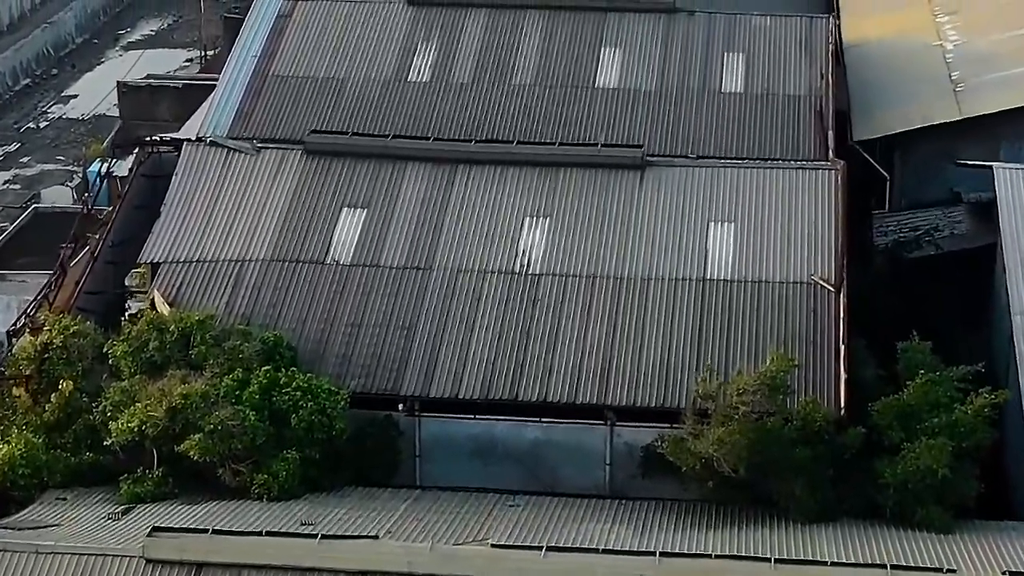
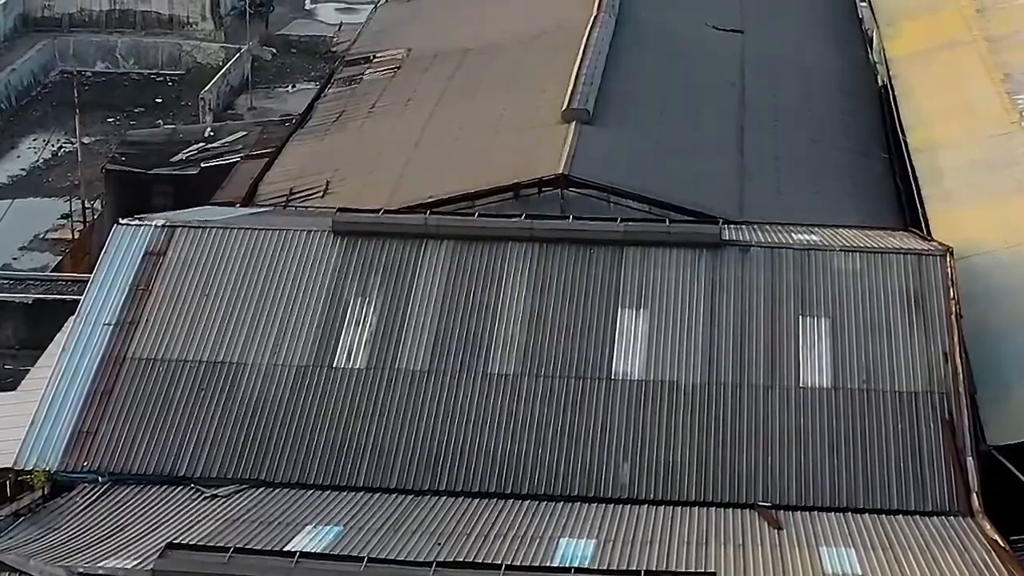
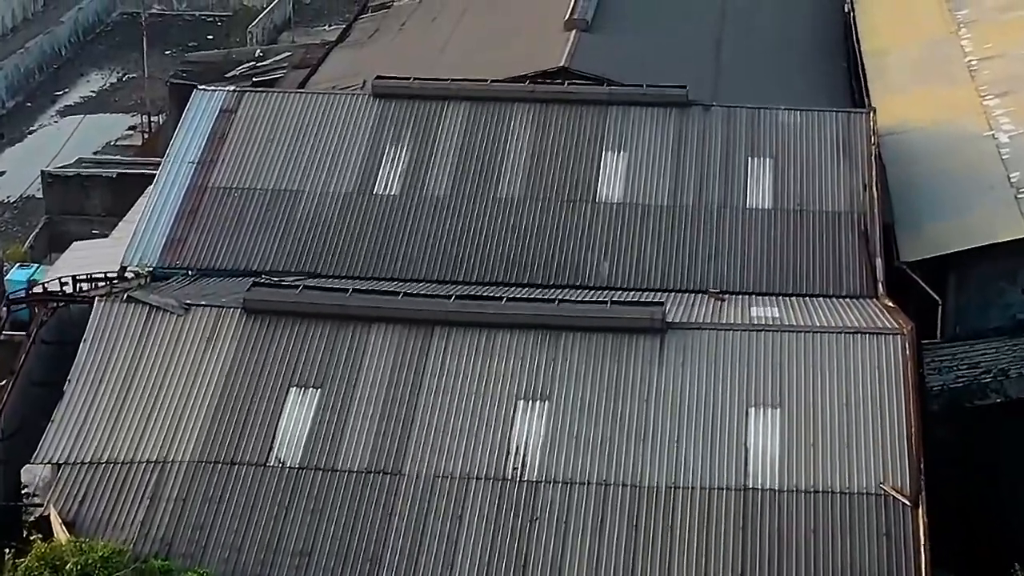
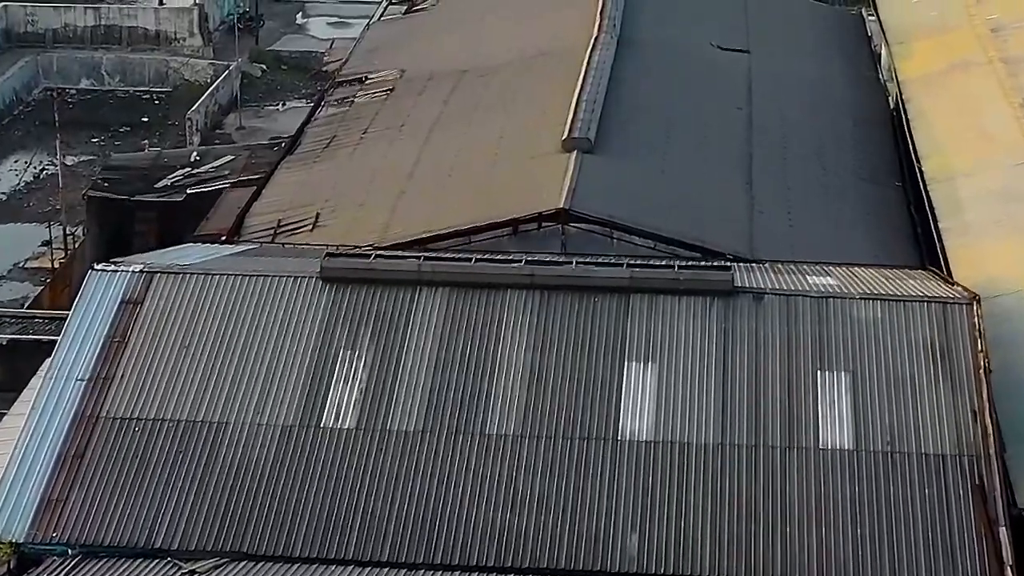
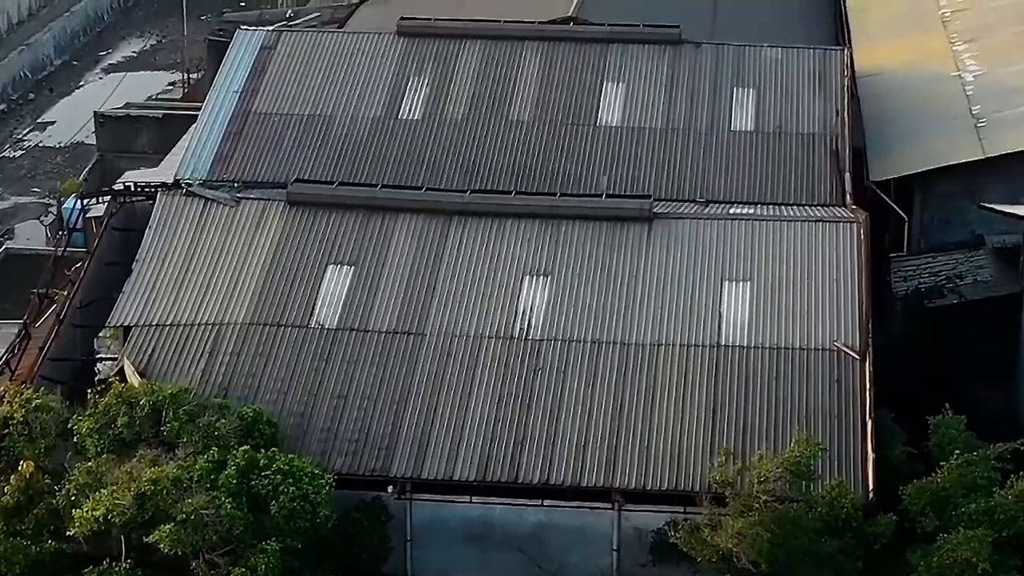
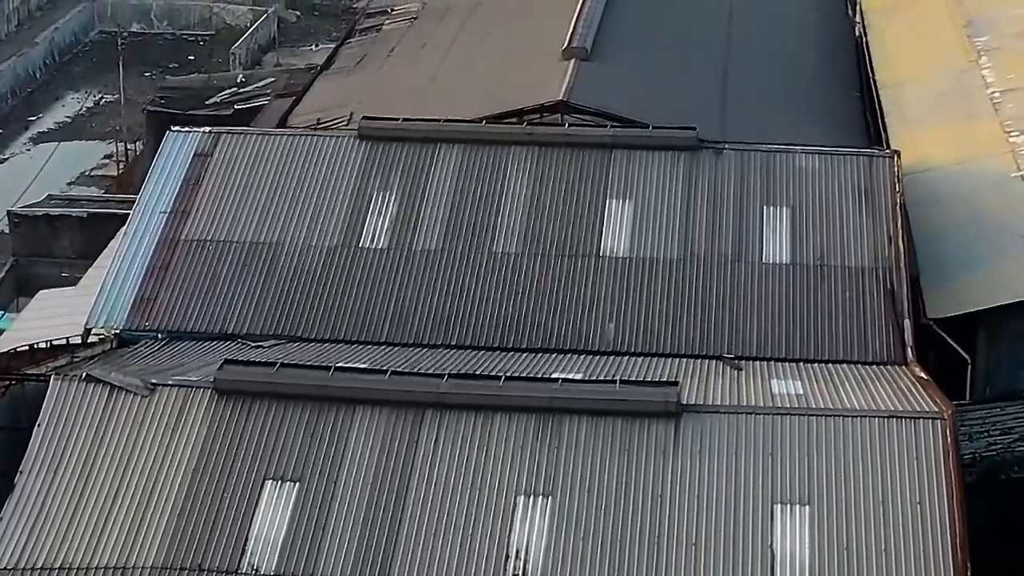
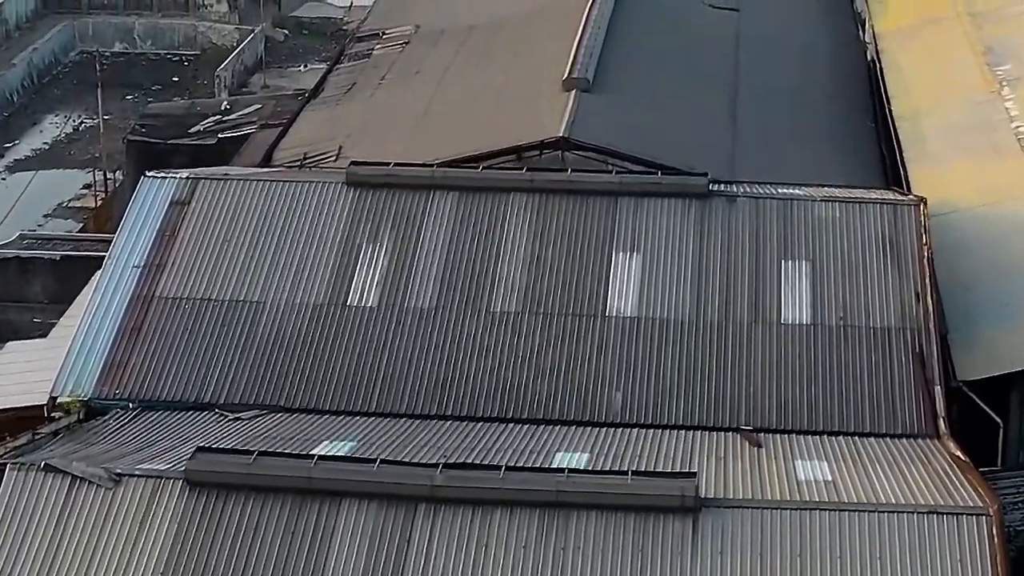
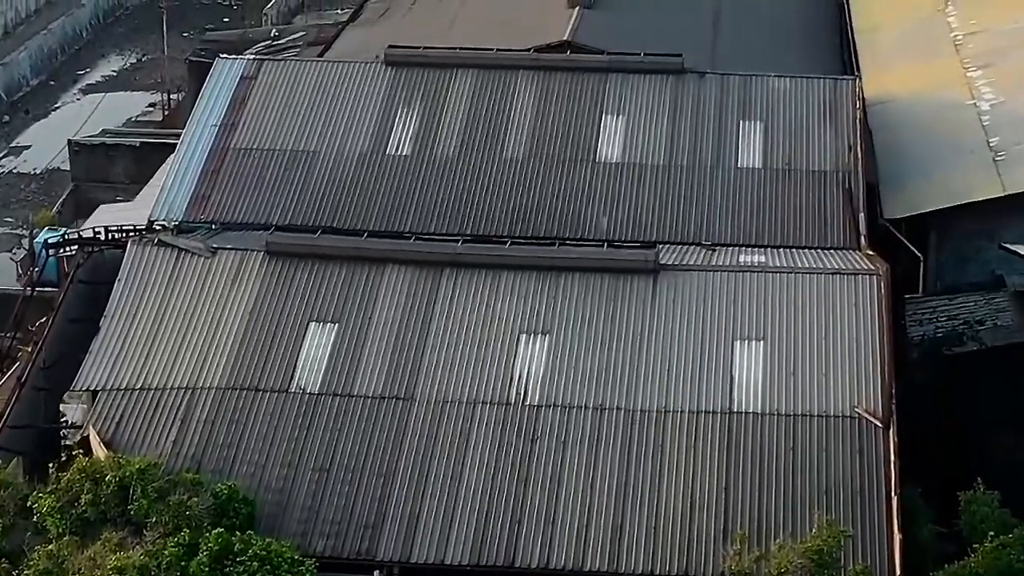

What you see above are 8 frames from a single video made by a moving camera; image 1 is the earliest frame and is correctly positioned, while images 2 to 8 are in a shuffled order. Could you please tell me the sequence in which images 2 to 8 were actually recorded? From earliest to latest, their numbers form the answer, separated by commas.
5, 8, 3, 6, 7, 2, 4
